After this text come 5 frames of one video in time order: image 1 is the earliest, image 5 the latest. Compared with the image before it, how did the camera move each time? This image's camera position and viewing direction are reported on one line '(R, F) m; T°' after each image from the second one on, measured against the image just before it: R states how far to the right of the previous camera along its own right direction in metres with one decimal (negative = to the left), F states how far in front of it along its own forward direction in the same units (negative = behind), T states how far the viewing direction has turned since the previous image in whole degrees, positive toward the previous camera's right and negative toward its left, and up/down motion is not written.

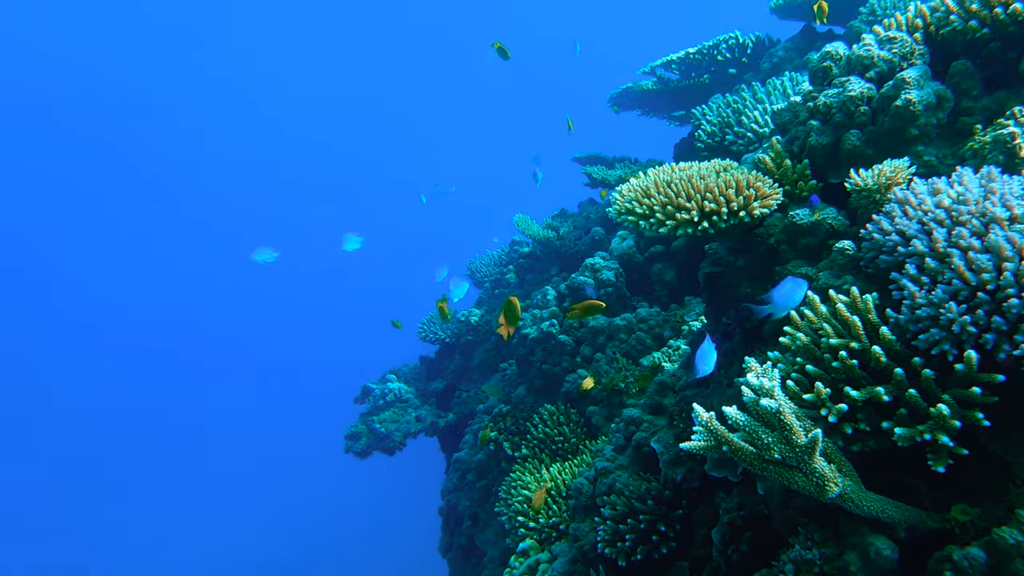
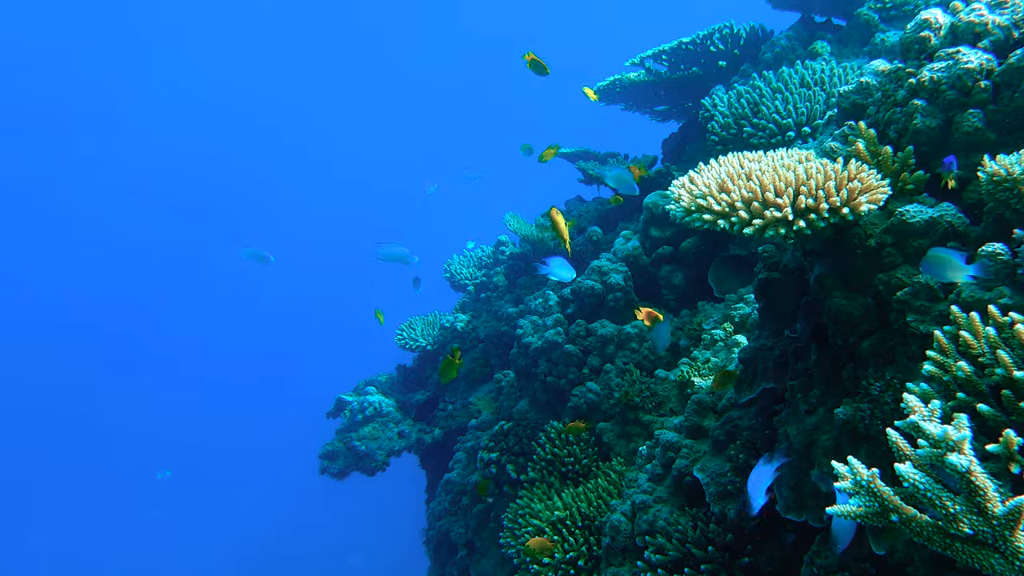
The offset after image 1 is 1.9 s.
(-0.4, +0.6) m; +4°
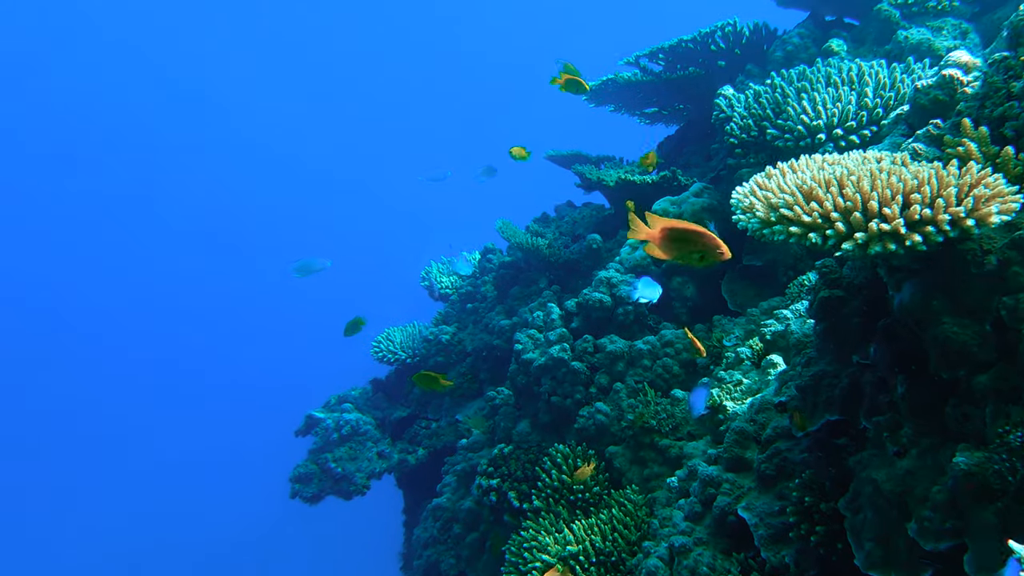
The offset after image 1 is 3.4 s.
(-0.3, +0.5) m; +3°
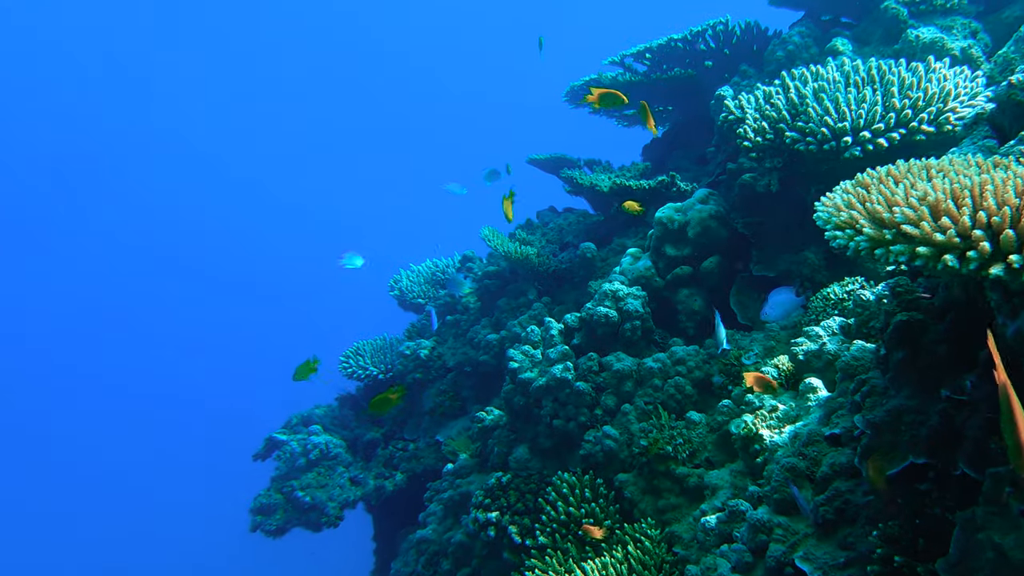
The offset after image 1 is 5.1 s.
(-0.4, +0.5) m; +4°
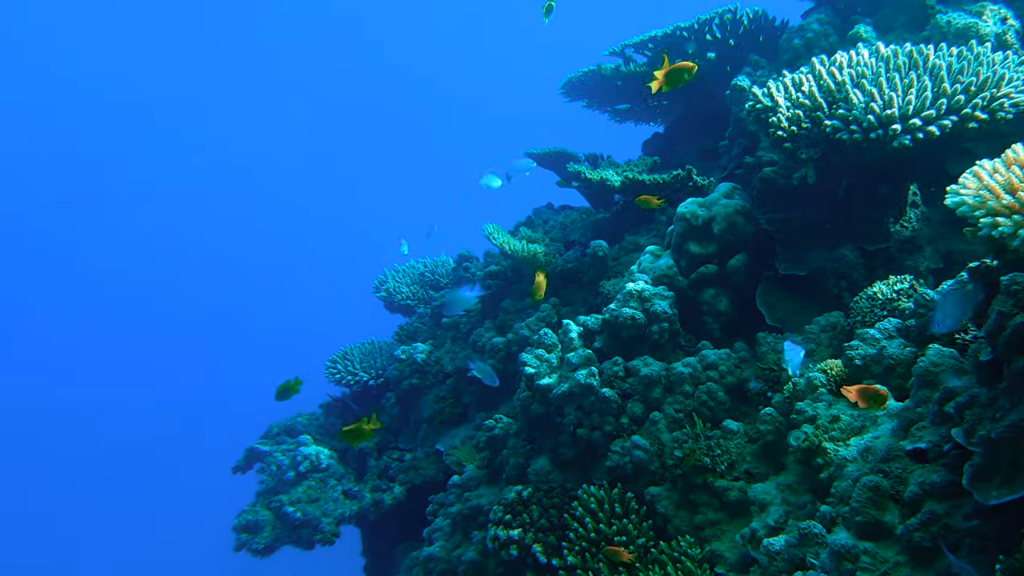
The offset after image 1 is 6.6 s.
(-0.4, +0.4) m; +3°
